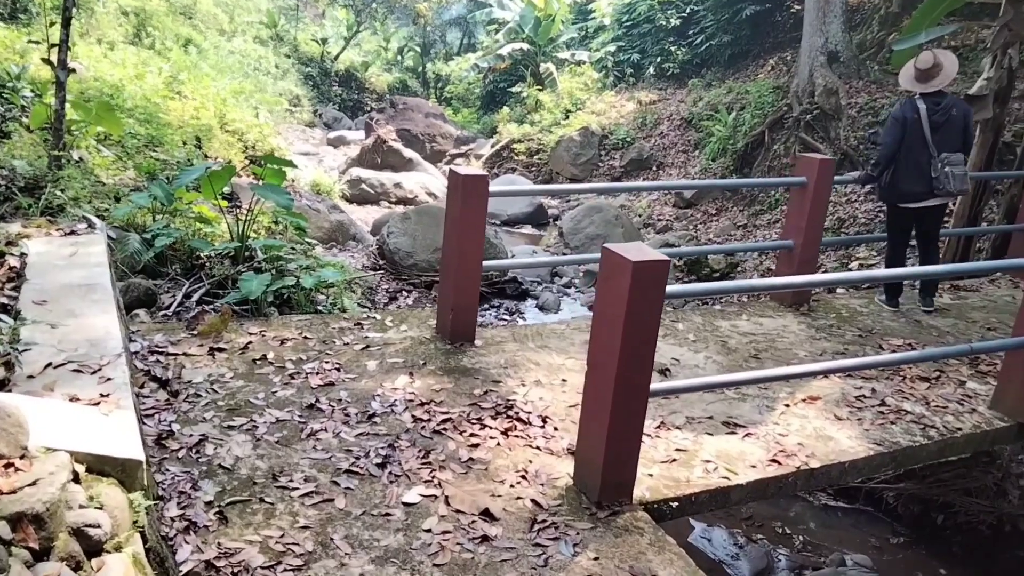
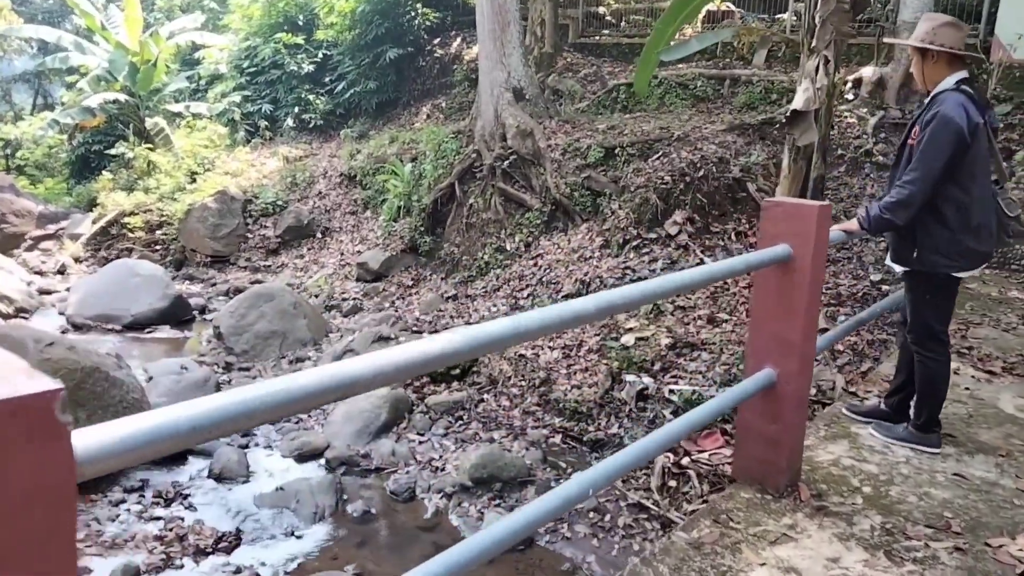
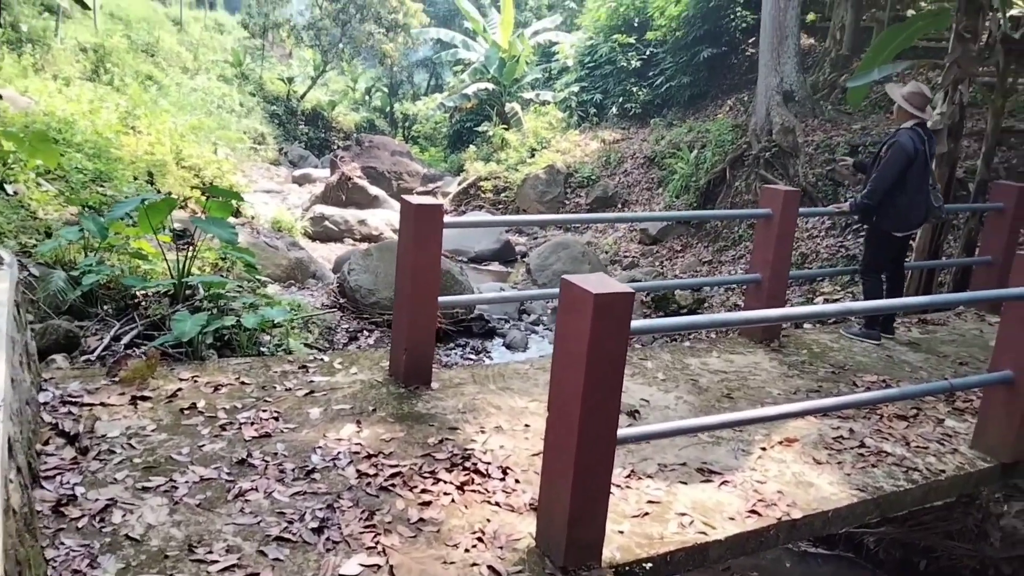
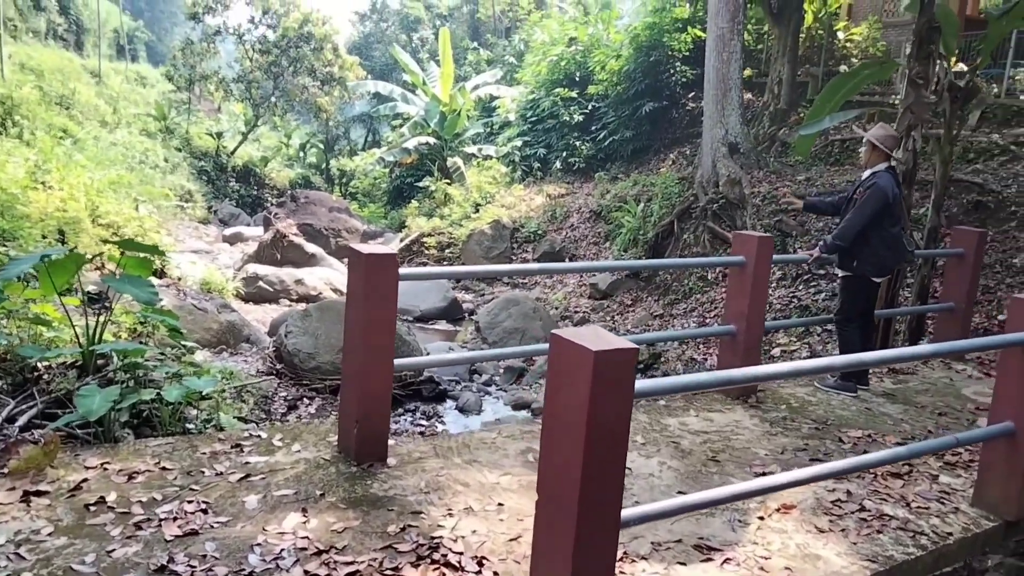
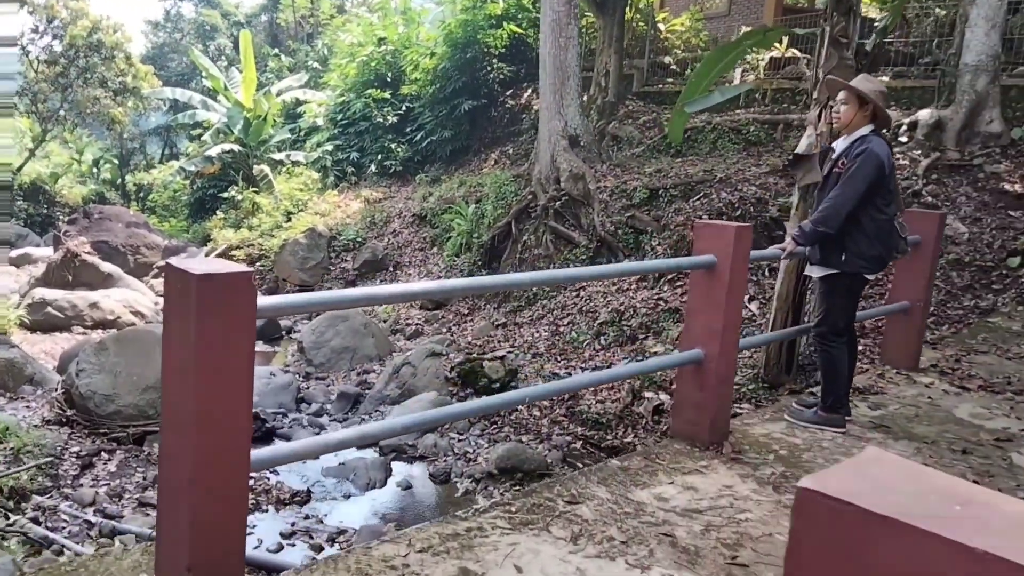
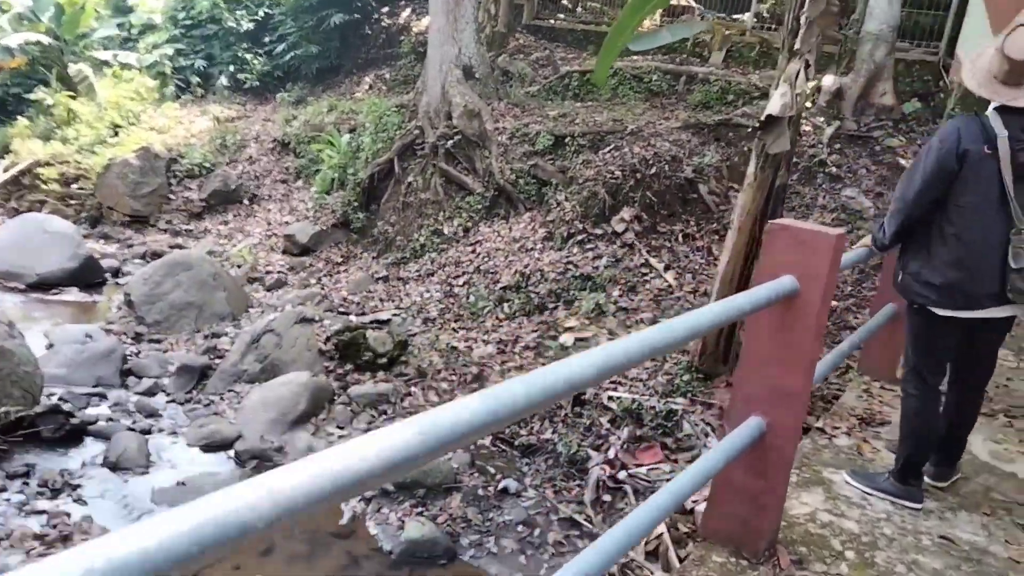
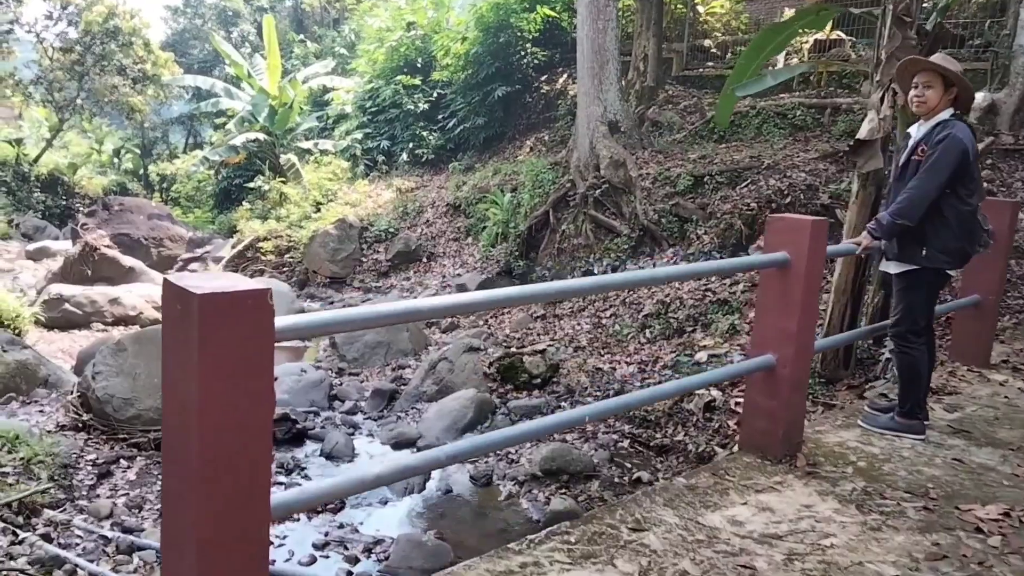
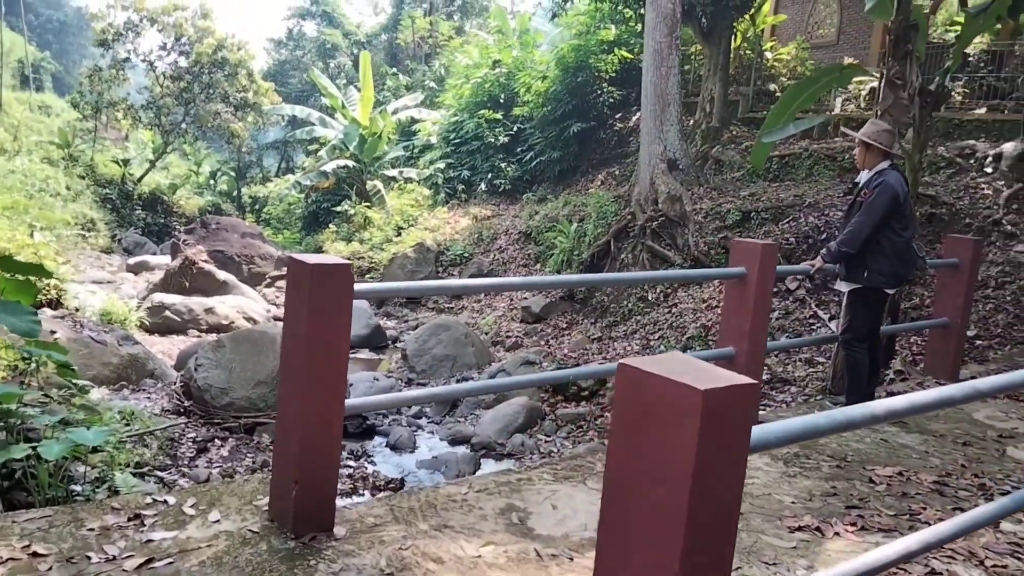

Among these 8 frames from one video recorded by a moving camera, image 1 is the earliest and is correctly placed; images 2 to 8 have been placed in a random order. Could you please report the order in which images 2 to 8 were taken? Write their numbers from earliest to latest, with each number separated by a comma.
3, 4, 8, 5, 7, 2, 6
